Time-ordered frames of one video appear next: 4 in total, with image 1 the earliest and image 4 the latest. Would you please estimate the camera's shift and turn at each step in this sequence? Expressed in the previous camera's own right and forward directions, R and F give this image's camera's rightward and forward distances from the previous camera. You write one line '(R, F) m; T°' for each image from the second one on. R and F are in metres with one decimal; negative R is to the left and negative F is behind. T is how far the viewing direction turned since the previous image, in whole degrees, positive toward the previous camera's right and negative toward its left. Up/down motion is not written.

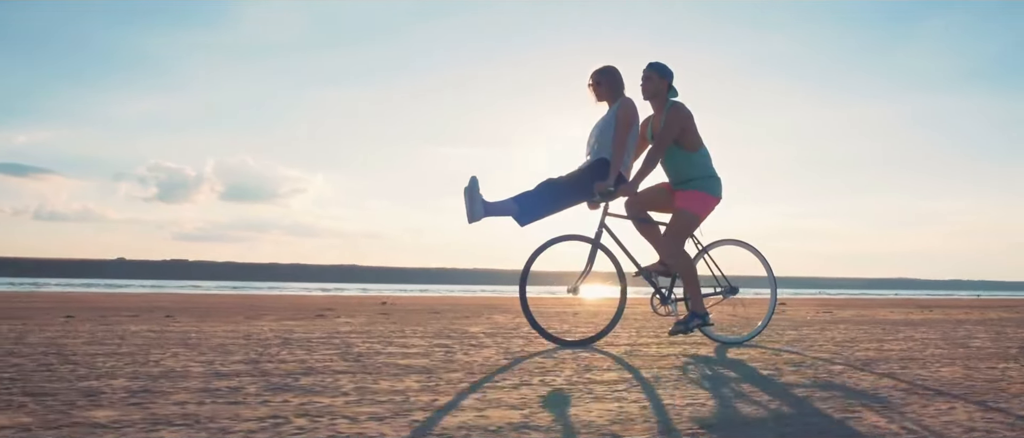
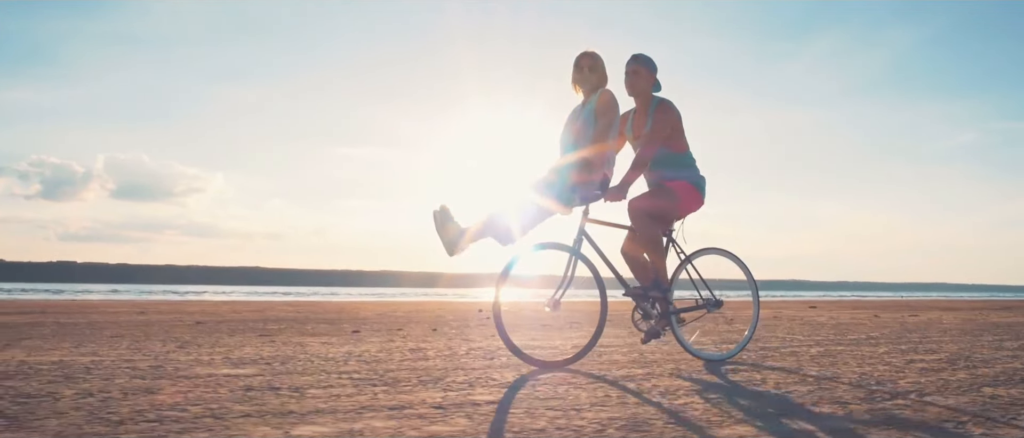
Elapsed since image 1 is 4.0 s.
(-1.1, +0.4) m; +7°
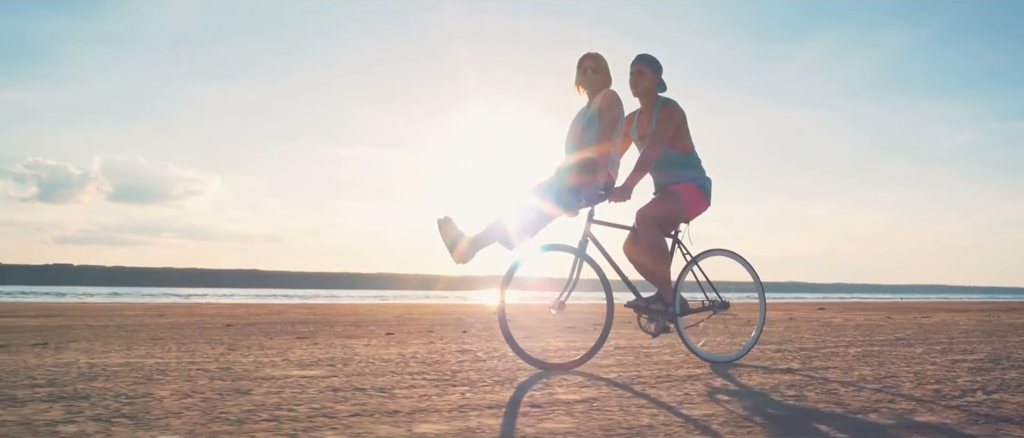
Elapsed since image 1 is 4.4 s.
(+0.5, +0.9) m; -1°
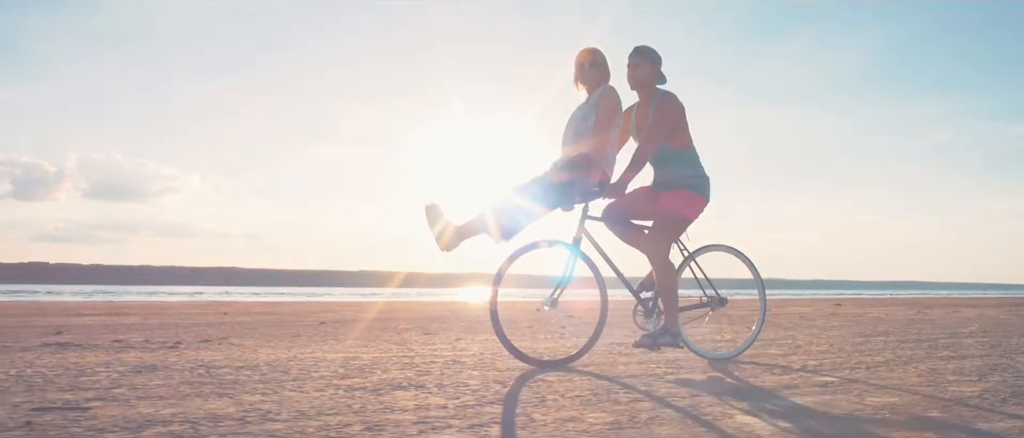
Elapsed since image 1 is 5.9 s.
(-0.9, -0.4) m; +2°
